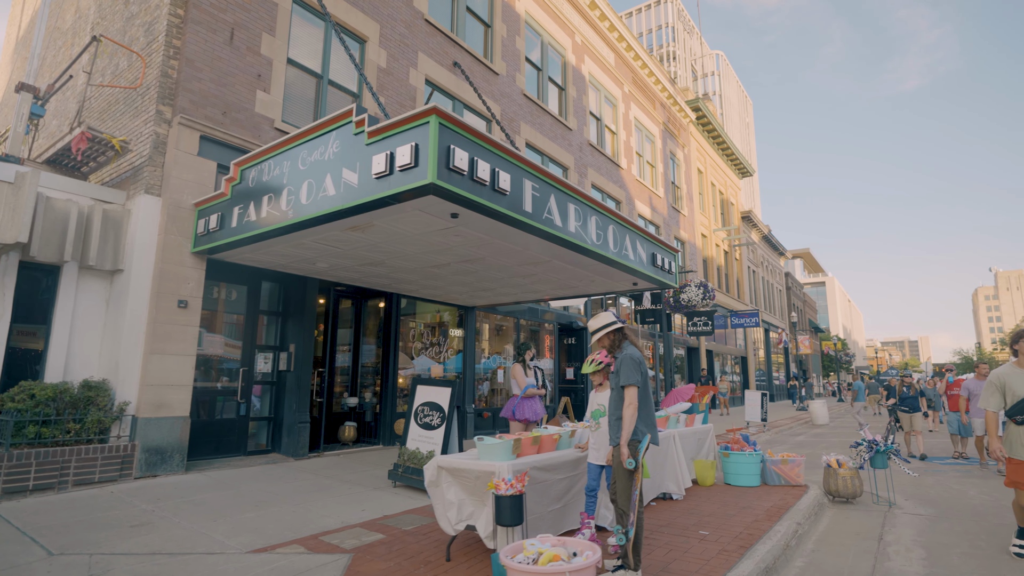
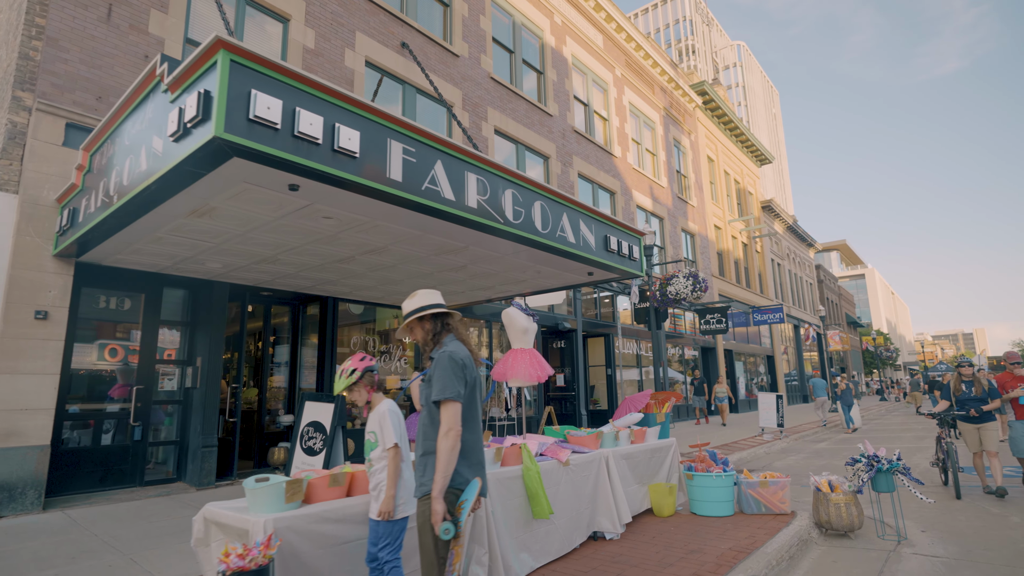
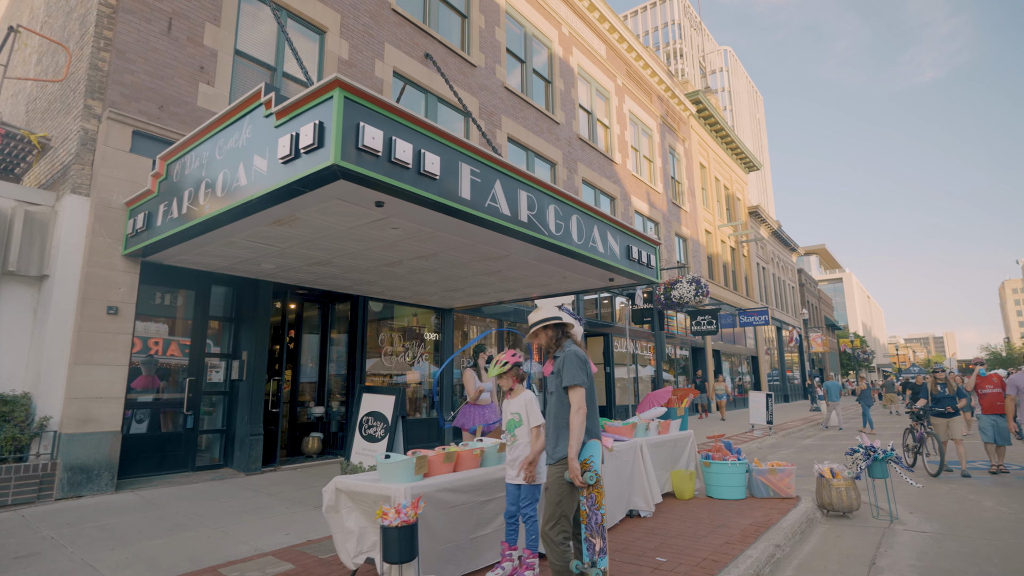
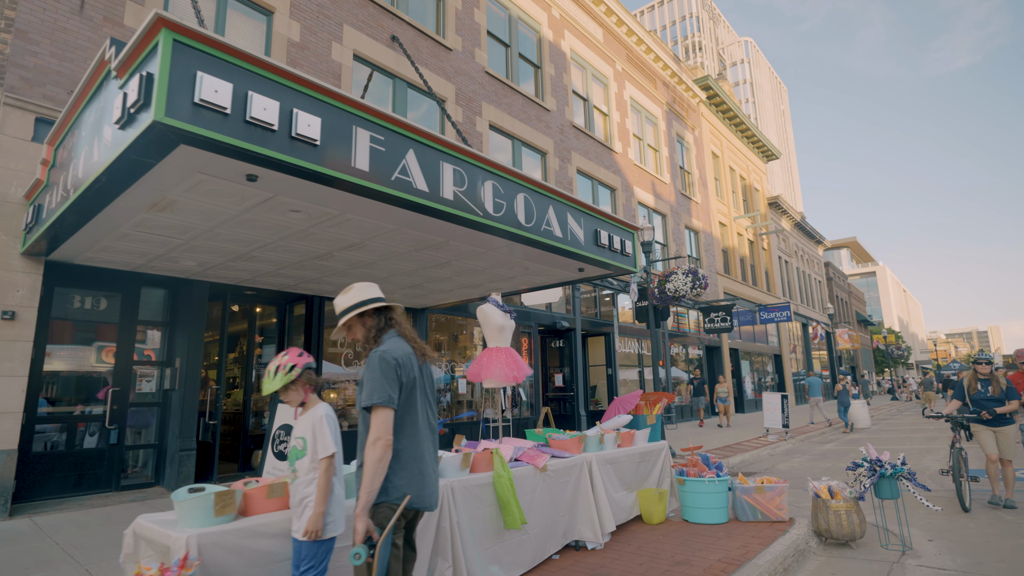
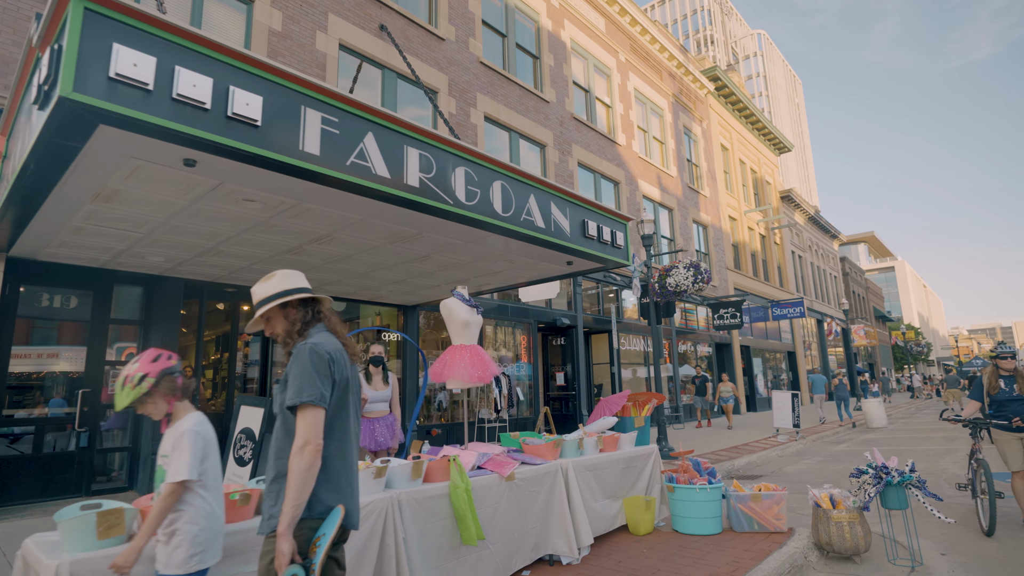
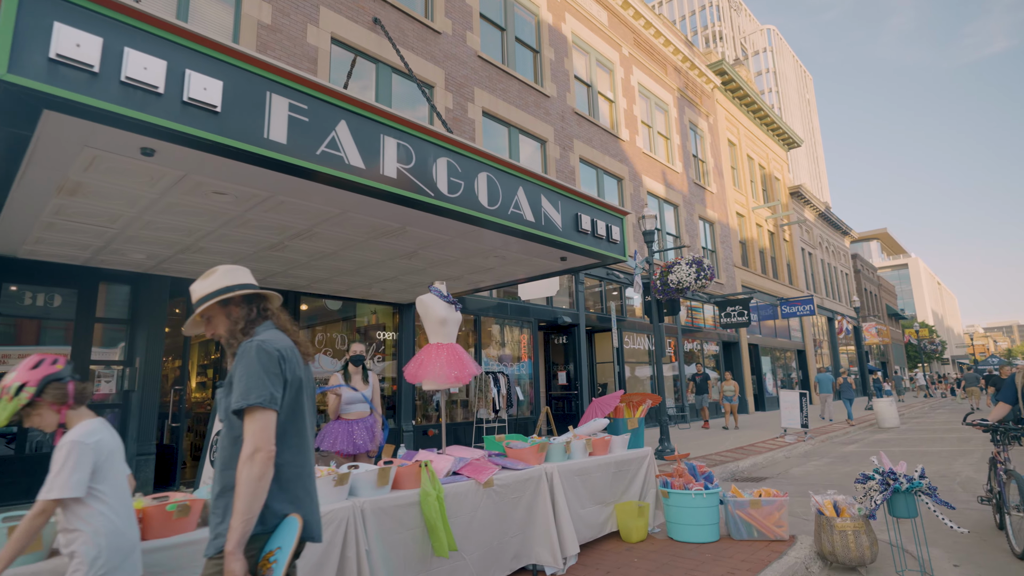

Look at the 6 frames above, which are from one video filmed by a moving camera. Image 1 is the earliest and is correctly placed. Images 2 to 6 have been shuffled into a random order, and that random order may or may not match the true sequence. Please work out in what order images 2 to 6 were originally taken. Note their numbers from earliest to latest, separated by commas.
3, 2, 4, 5, 6
